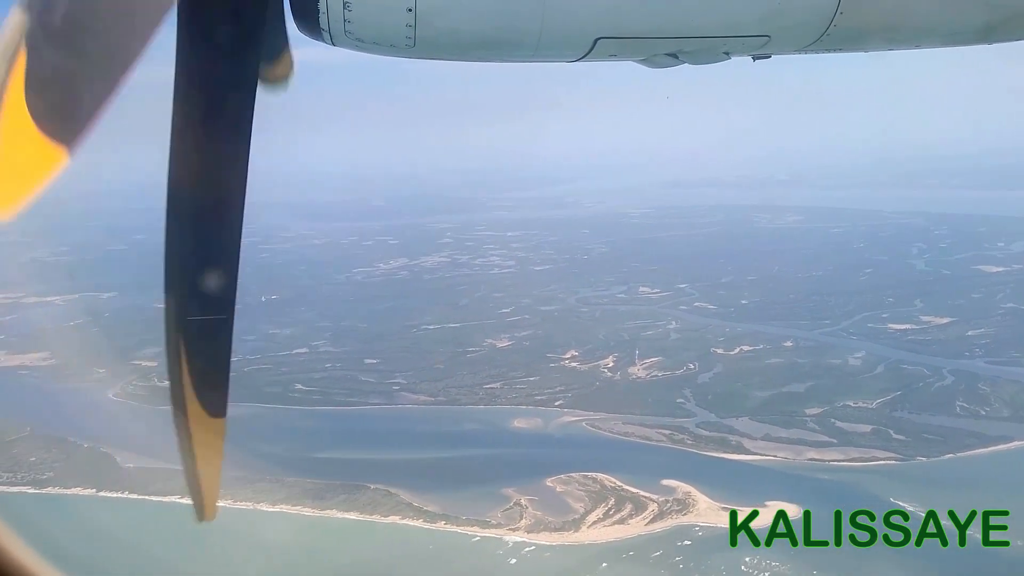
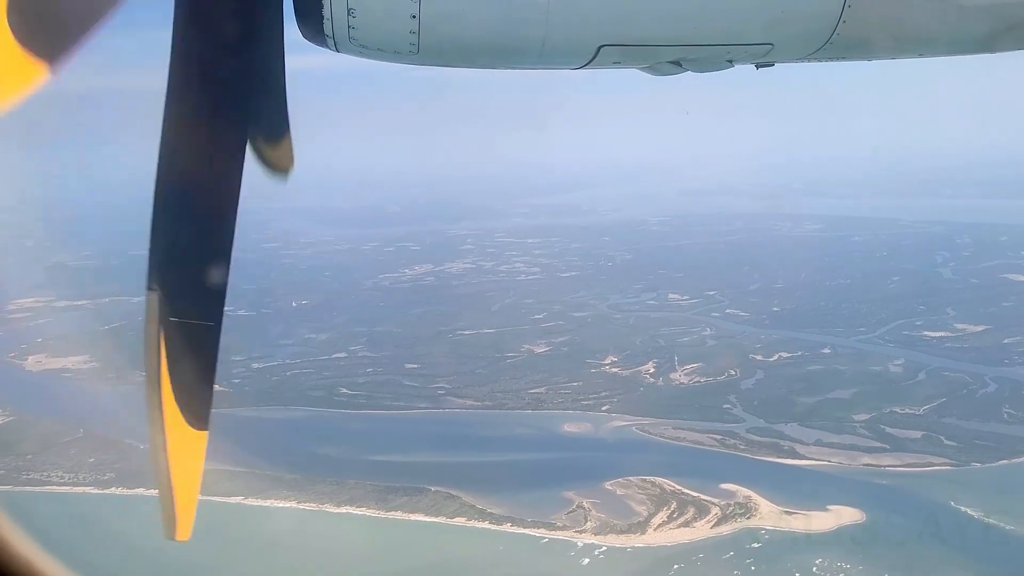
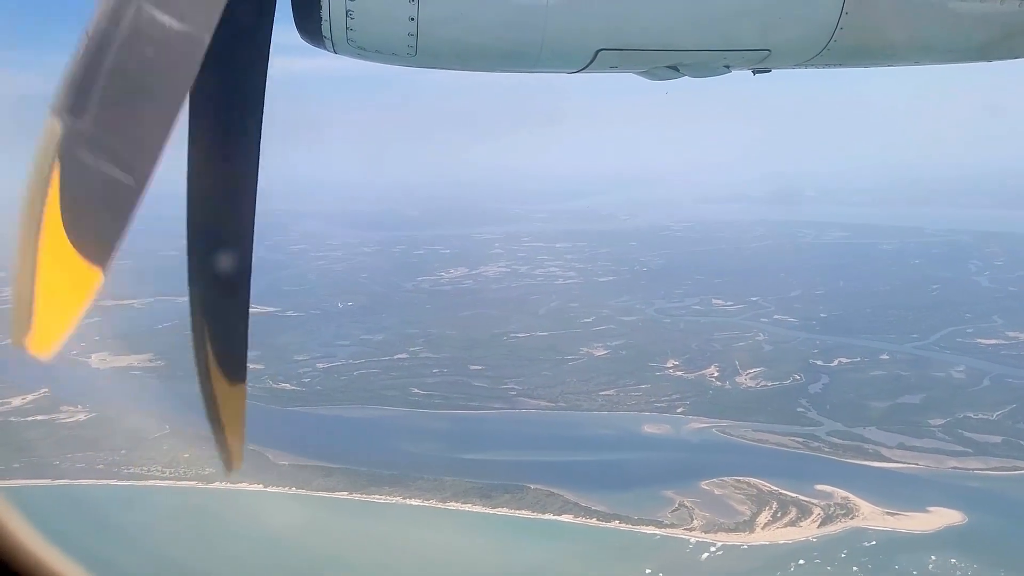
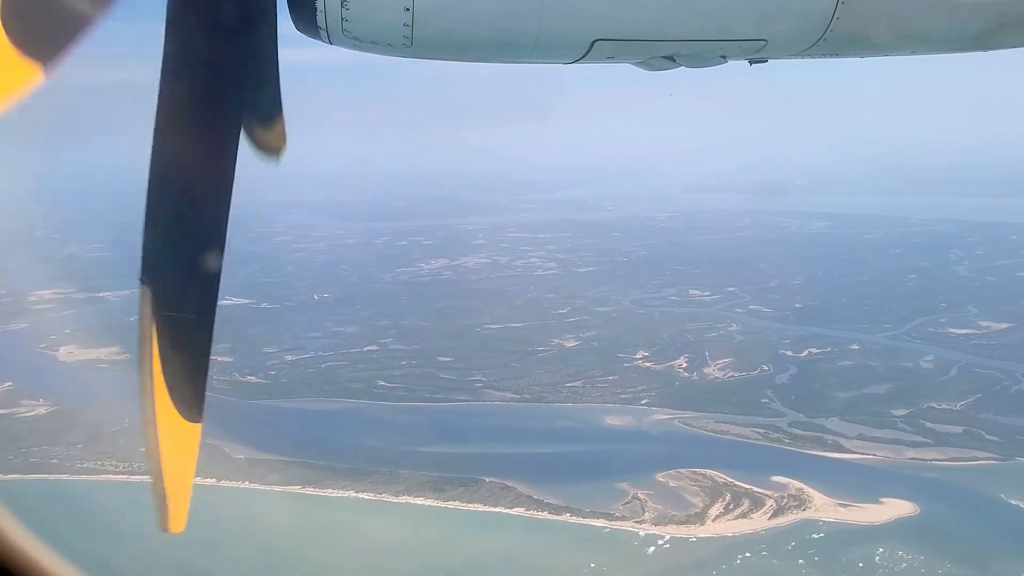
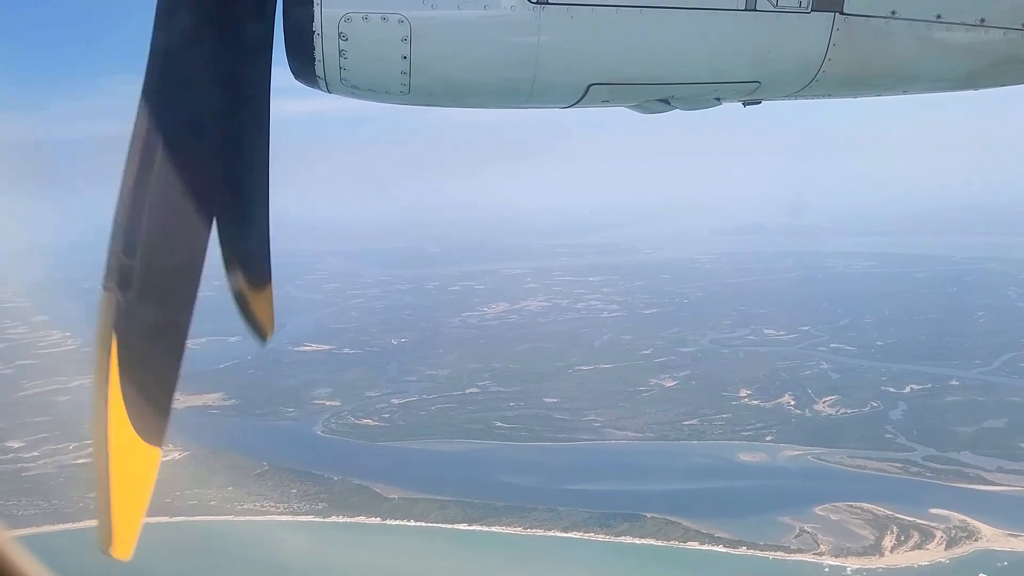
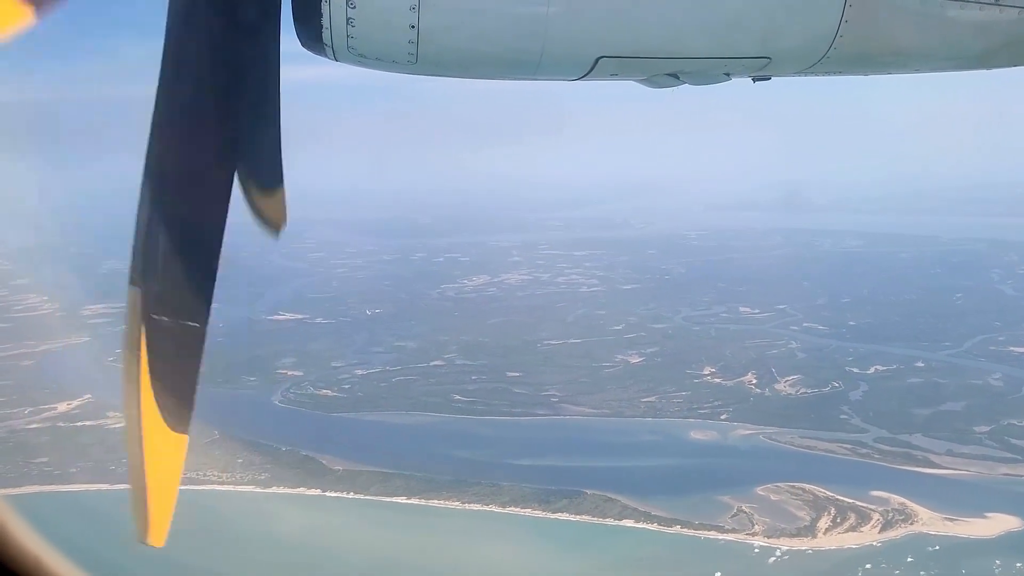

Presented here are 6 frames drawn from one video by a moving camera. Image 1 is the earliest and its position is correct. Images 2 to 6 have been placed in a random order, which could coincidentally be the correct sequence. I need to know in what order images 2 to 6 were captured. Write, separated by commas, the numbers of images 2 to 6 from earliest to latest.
2, 4, 3, 6, 5
